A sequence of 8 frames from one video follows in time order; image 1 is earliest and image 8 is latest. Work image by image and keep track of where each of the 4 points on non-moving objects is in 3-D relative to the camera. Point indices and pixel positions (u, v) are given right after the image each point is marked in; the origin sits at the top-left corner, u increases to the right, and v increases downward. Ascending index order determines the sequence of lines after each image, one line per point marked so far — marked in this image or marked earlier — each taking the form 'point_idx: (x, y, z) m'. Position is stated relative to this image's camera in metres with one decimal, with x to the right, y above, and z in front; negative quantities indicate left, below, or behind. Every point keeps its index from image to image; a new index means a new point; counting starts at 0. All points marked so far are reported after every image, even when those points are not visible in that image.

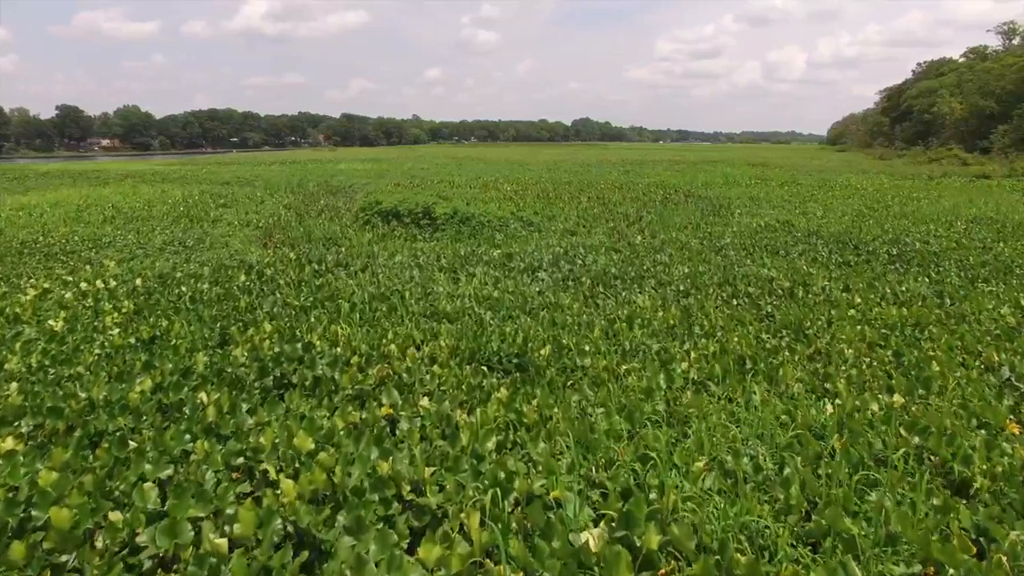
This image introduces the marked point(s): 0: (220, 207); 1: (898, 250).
0: (-8.0, +2.2, +18.2) m
1: (+6.3, +0.6, +10.9) m
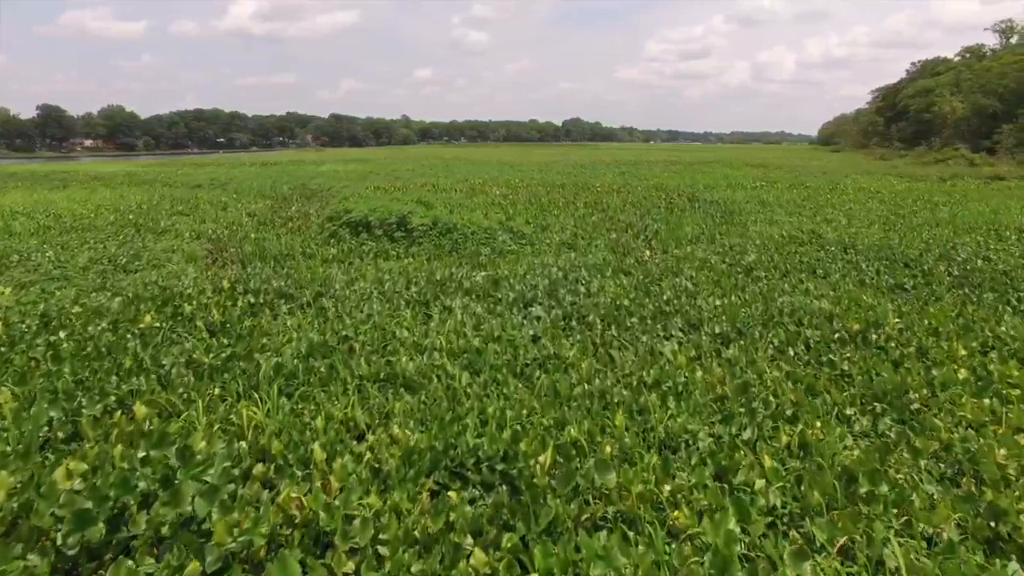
0: (-8.2, +1.8, +16.4) m
1: (+6.1, +0.2, +9.2) m
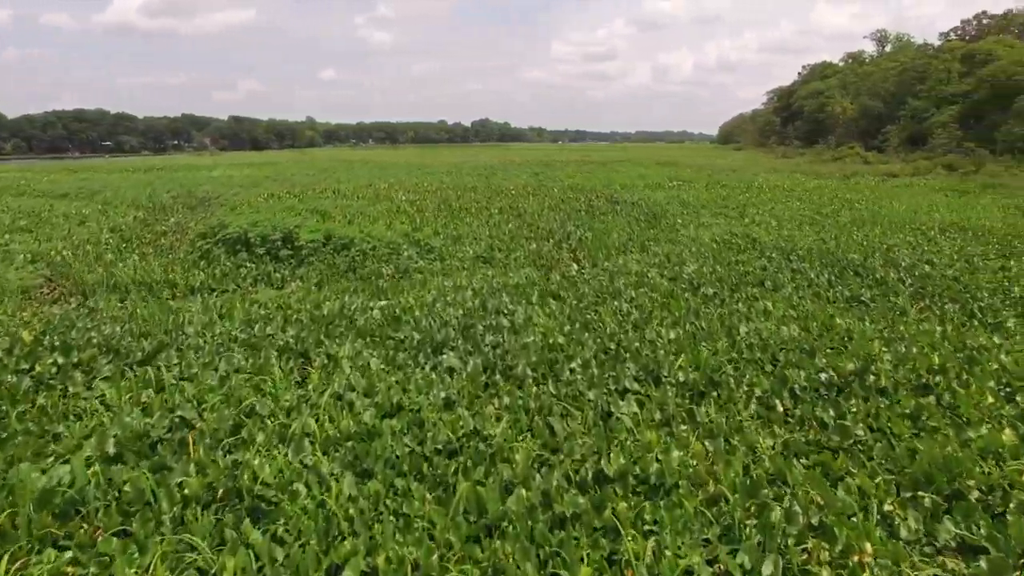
0: (-10.2, +1.2, +13.8) m
1: (+5.0, +0.1, +8.4) m
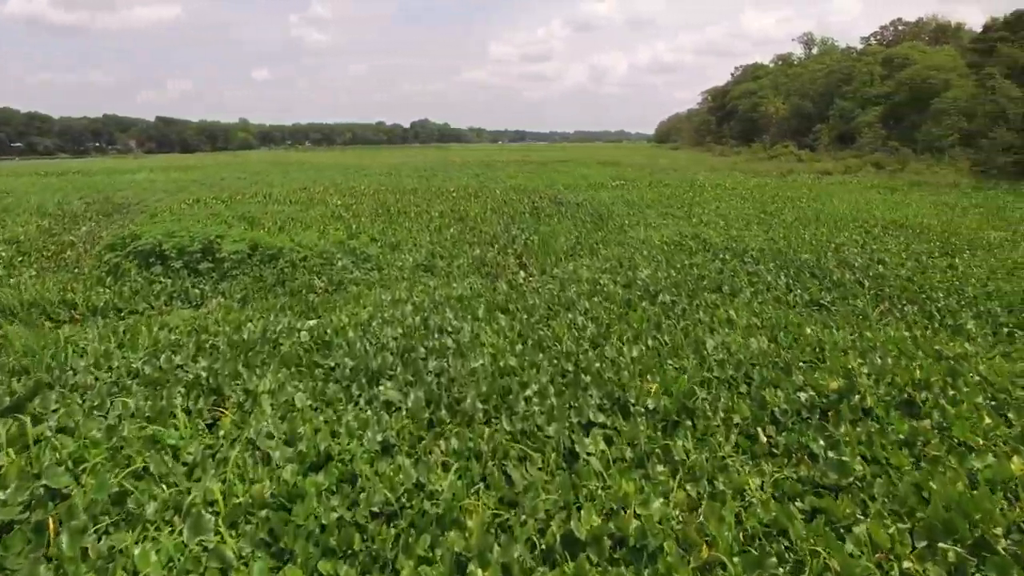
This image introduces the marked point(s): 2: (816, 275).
0: (-11.3, +0.8, +12.3) m
1: (+4.3, +0.1, +8.2) m
2: (+3.9, +0.2, +8.5) m
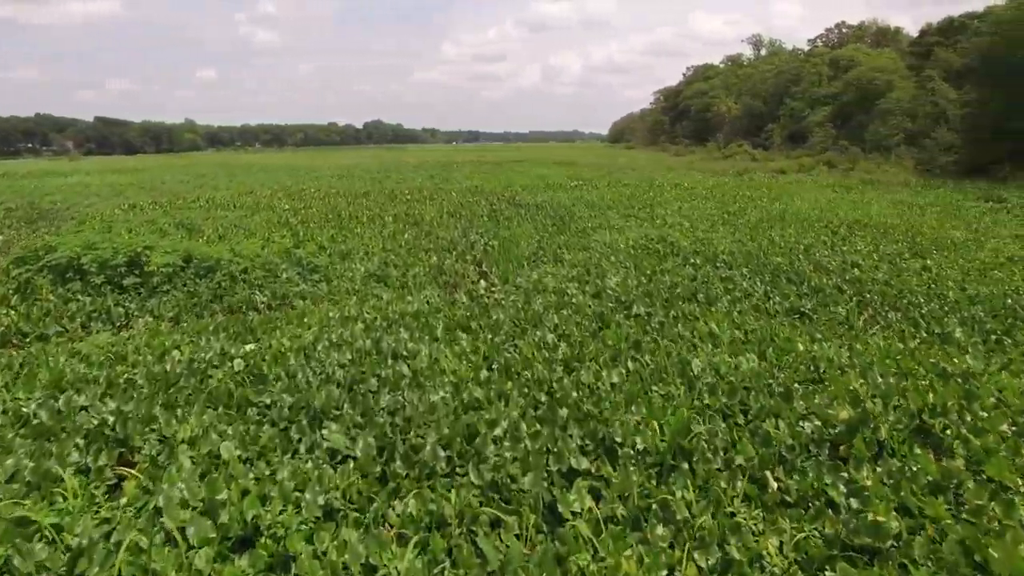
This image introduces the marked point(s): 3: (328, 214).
0: (-12.0, +0.4, +10.9) m
1: (+3.9, +0.1, +7.9) m
2: (+3.4, +0.1, +8.2) m
3: (-4.1, +1.6, +14.8) m
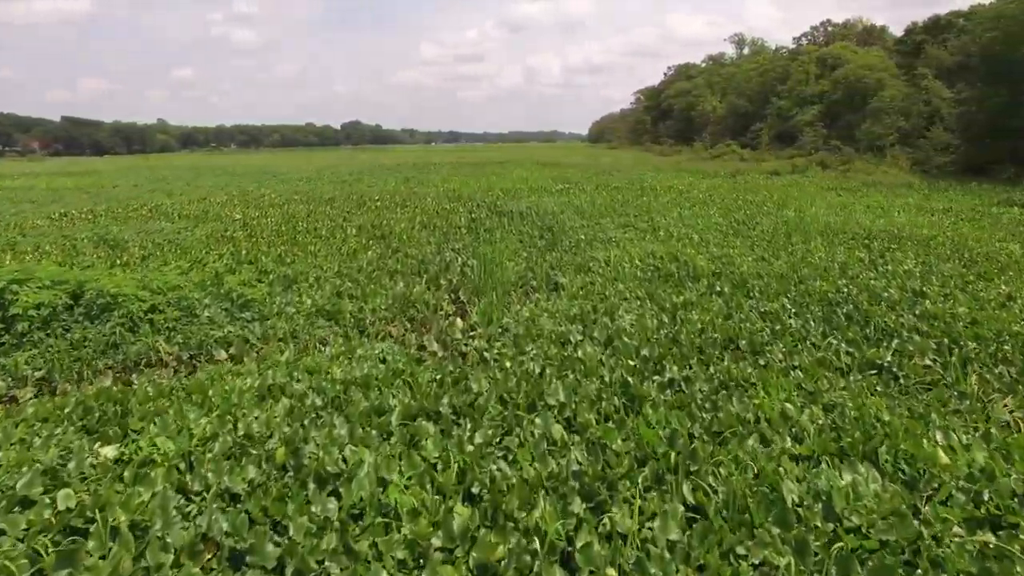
0: (-12.2, -0.1, +8.8) m
1: (+3.7, -0.3, +6.2) m
2: (+3.3, -0.3, +6.5) m
3: (-4.4, +1.2, +12.9) m
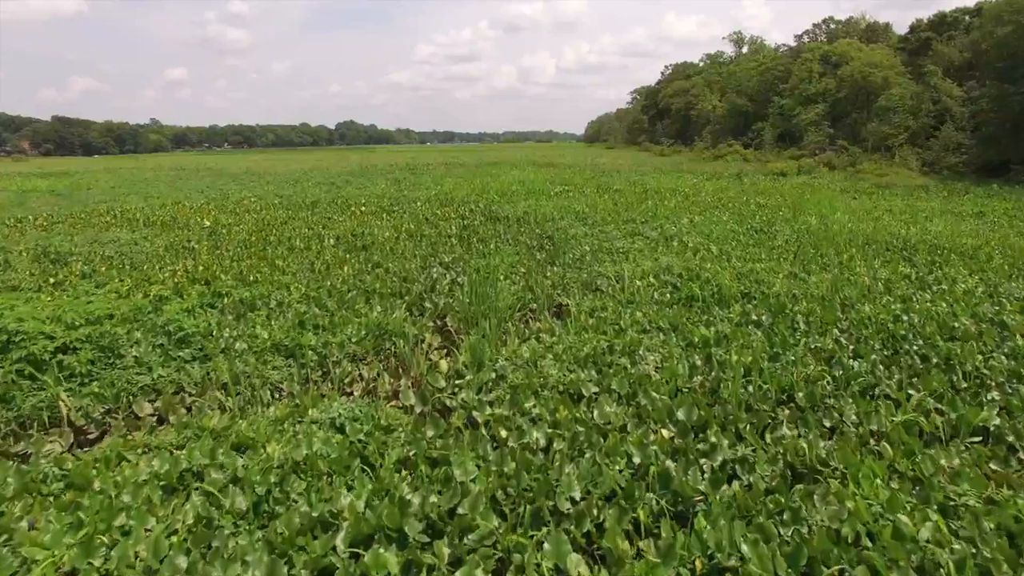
0: (-12.2, -0.4, +7.5) m
1: (+3.7, -0.6, +5.0) m
2: (+3.2, -0.5, +5.2) m
3: (-4.5, +0.9, +11.6) m
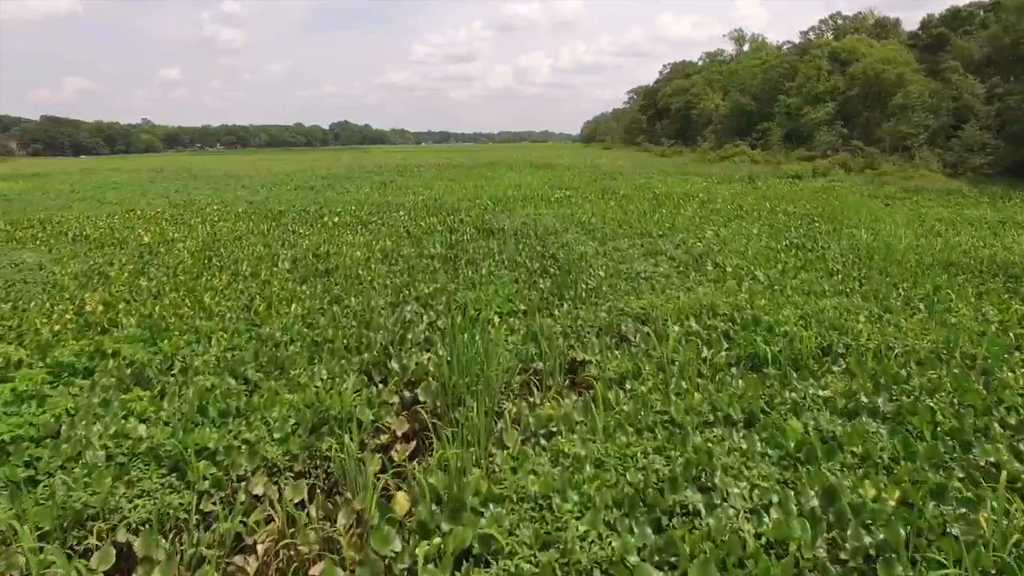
0: (-12.2, -0.8, +5.3) m
1: (+3.7, -1.0, +3.0) m
2: (+3.2, -1.0, +3.2) m
3: (-4.5, +0.5, +9.5) m
